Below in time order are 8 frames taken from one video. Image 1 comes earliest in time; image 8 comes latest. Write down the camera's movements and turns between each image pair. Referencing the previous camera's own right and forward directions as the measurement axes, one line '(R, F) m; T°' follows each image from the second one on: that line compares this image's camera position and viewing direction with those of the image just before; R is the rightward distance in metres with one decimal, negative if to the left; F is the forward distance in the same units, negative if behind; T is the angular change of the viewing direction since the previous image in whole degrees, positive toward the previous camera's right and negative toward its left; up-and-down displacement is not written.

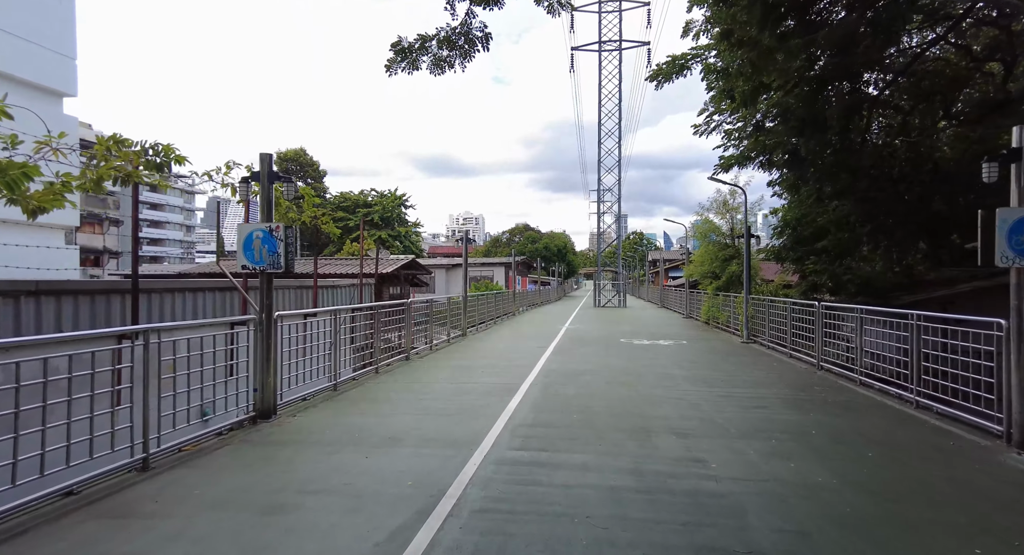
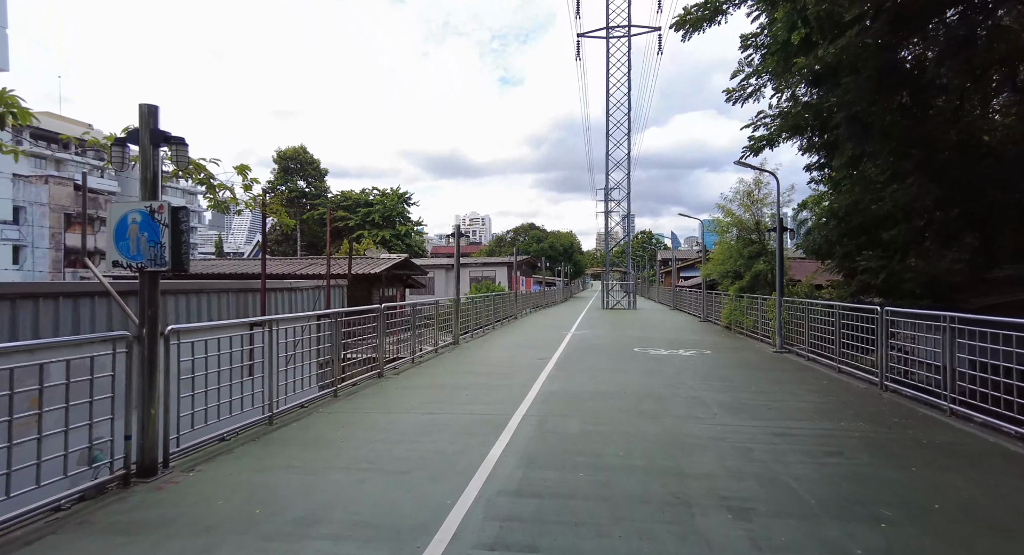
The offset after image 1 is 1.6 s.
(+0.2, +1.8) m; -1°
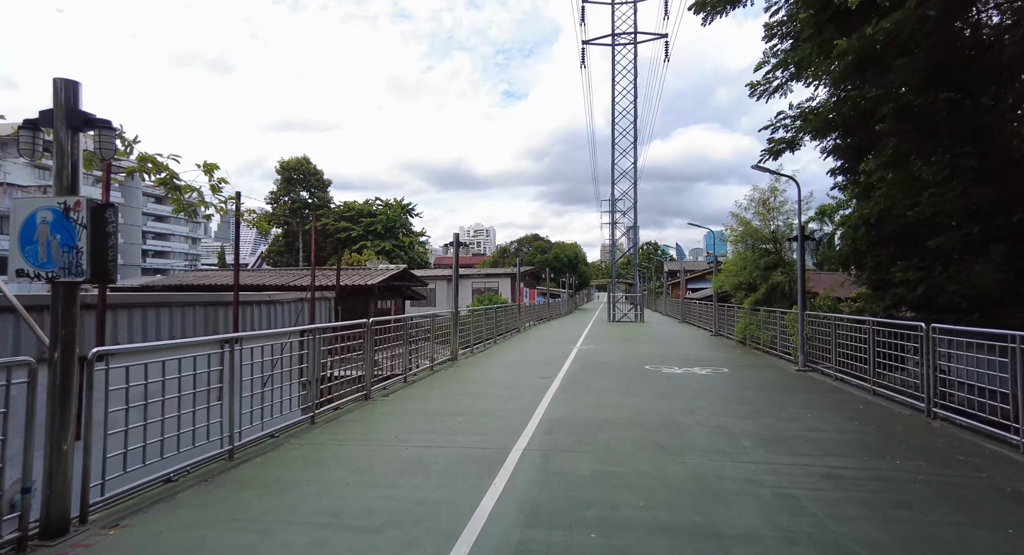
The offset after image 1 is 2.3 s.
(+0.1, +0.8) m; 0°
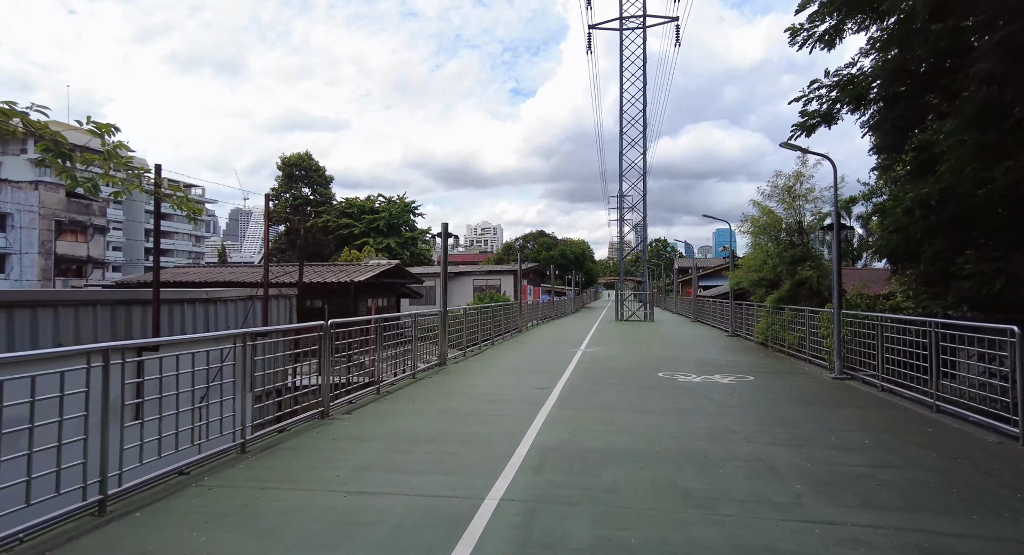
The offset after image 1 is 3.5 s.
(+0.3, +1.4) m; -1°
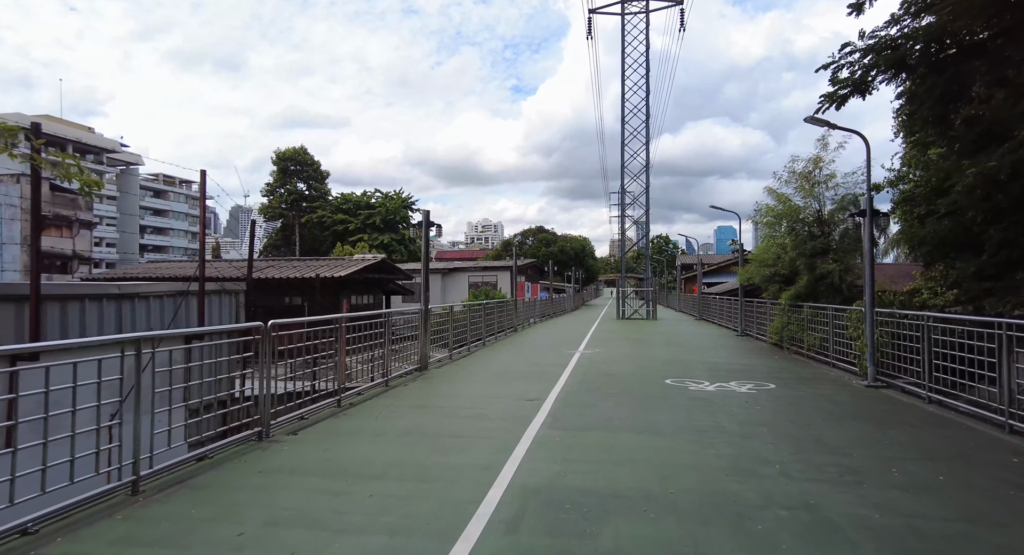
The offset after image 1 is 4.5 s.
(+0.2, +1.2) m; 0°
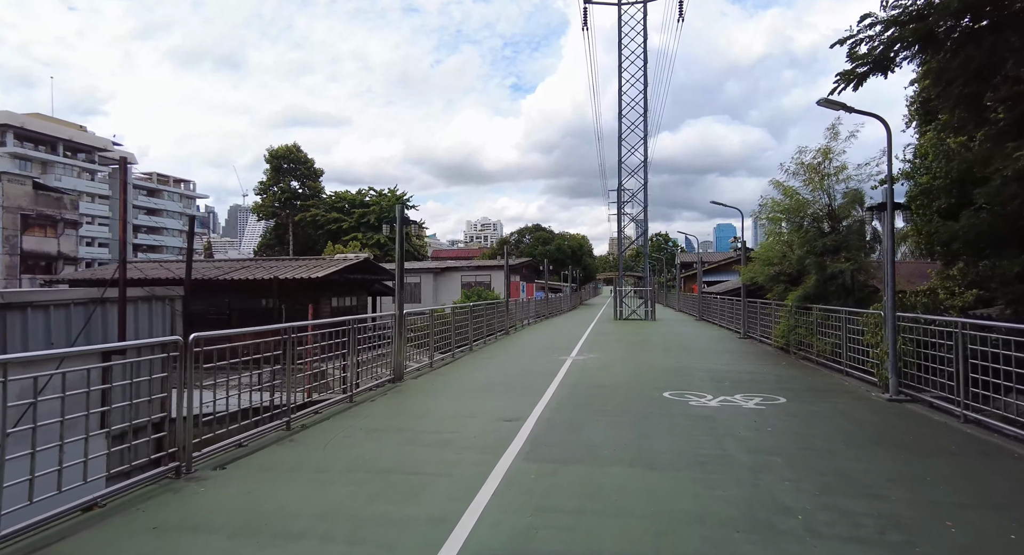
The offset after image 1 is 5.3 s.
(+0.3, +0.9) m; 0°
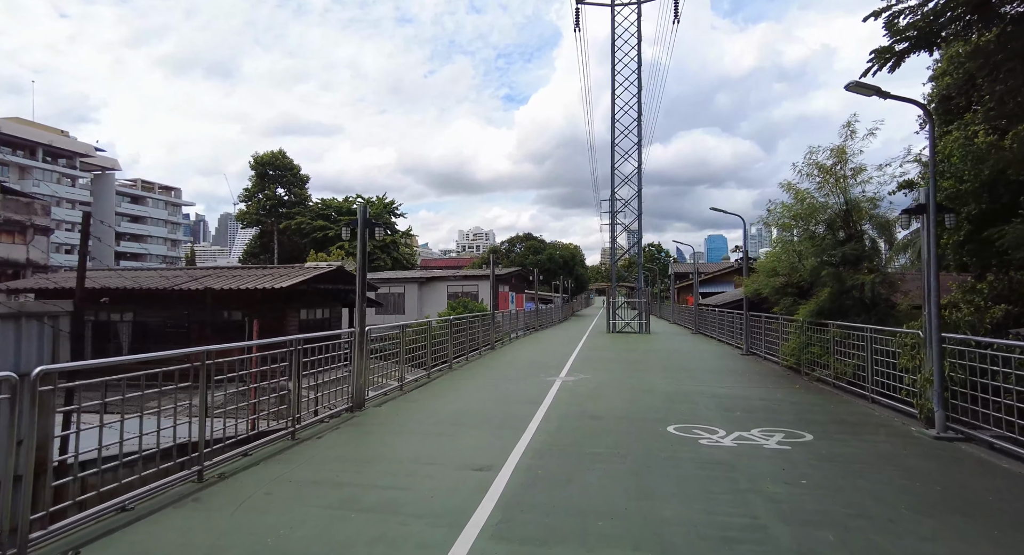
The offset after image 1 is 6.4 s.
(+0.2, +1.3) m; +1°
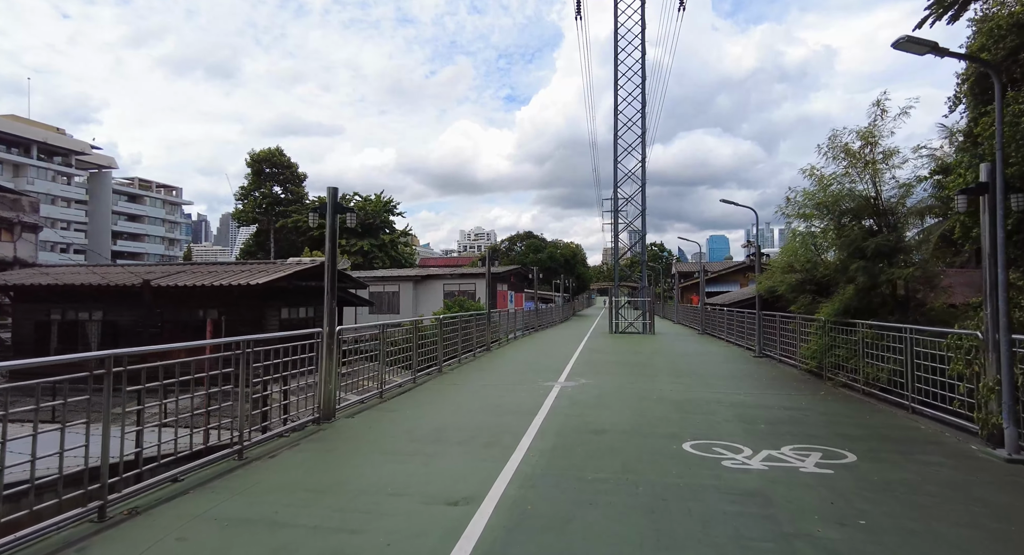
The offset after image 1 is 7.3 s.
(+0.1, +1.0) m; 0°
